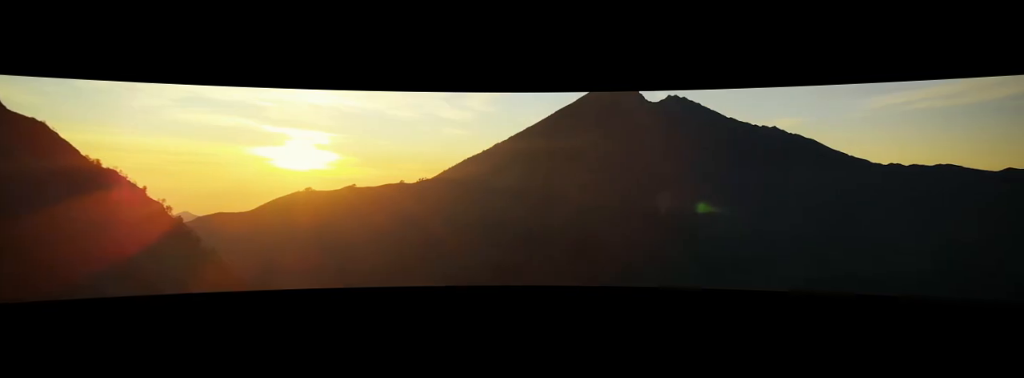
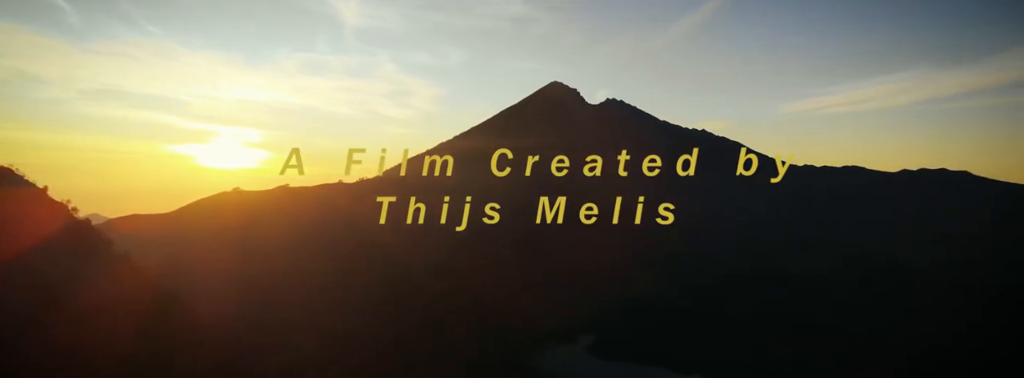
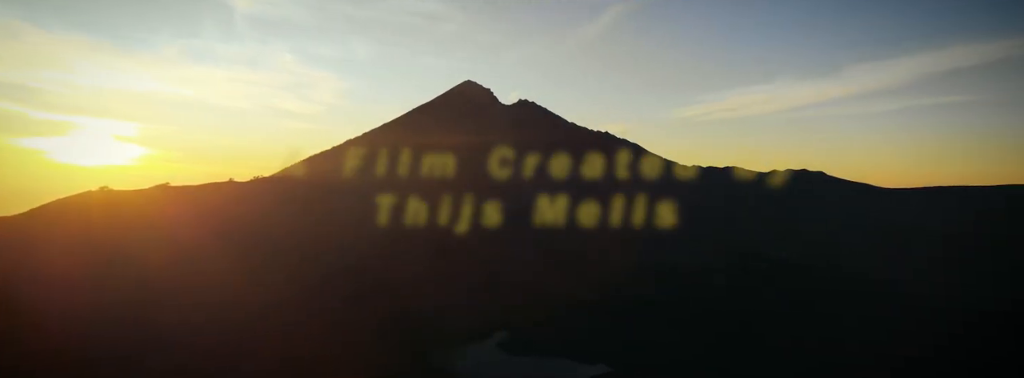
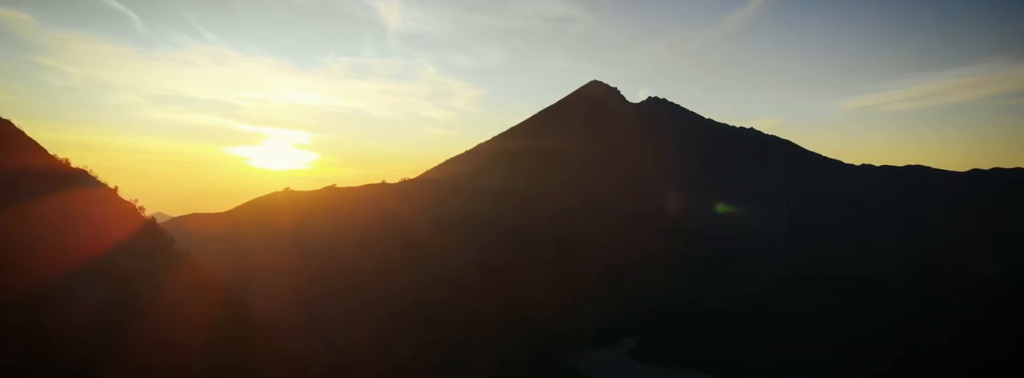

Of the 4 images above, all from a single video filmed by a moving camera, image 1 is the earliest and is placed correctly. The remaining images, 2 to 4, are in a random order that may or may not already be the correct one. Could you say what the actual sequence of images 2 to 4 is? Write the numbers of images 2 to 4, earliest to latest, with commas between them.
4, 2, 3
